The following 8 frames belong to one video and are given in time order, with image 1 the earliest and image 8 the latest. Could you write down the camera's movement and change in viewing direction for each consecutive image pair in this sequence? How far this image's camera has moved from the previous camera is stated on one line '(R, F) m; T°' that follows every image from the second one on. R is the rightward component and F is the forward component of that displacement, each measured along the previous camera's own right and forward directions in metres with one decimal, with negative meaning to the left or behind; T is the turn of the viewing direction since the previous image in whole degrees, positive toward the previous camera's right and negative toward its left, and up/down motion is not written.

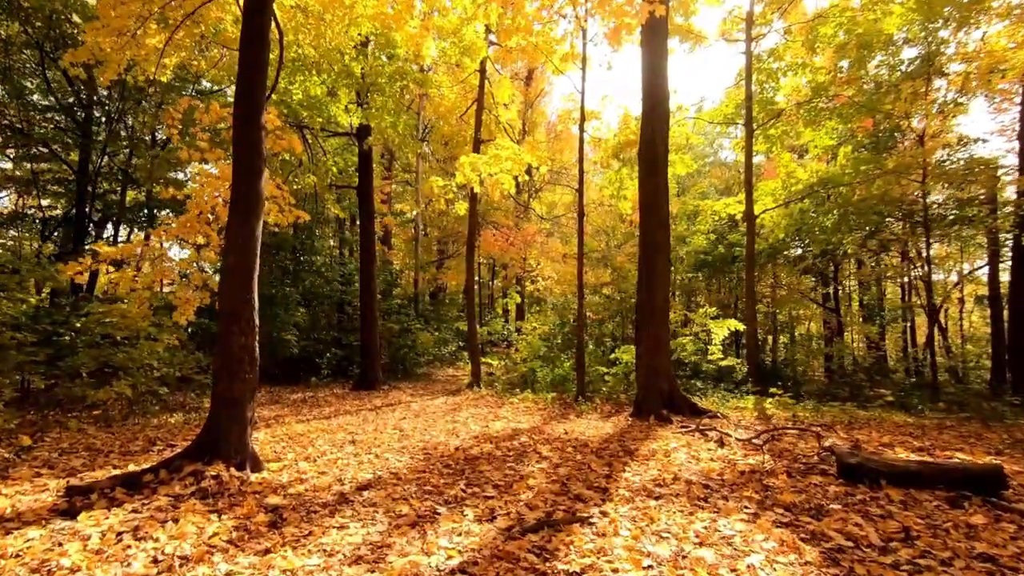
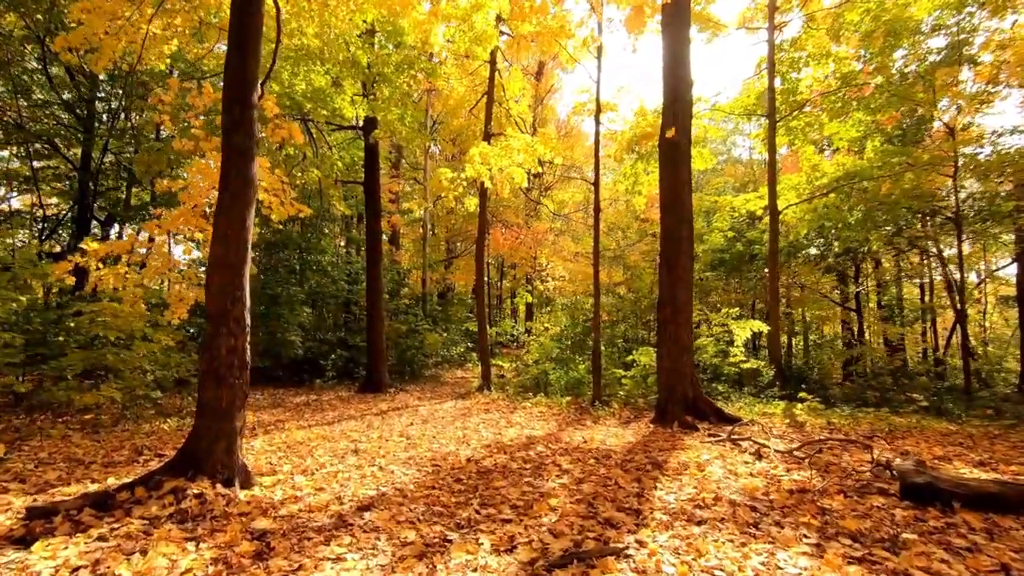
(-0.1, +0.5) m; -1°
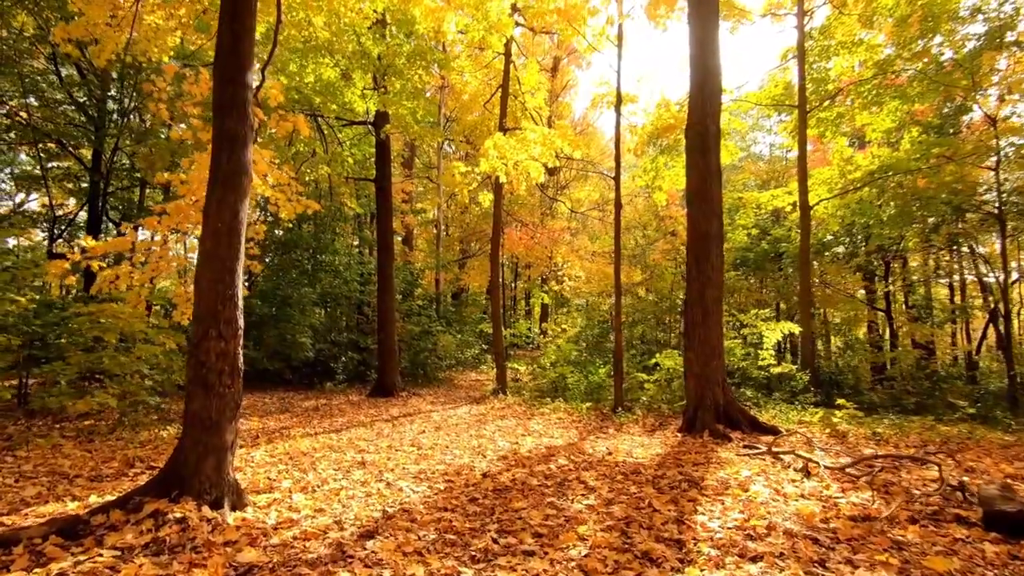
(-0.1, +0.5) m; -2°
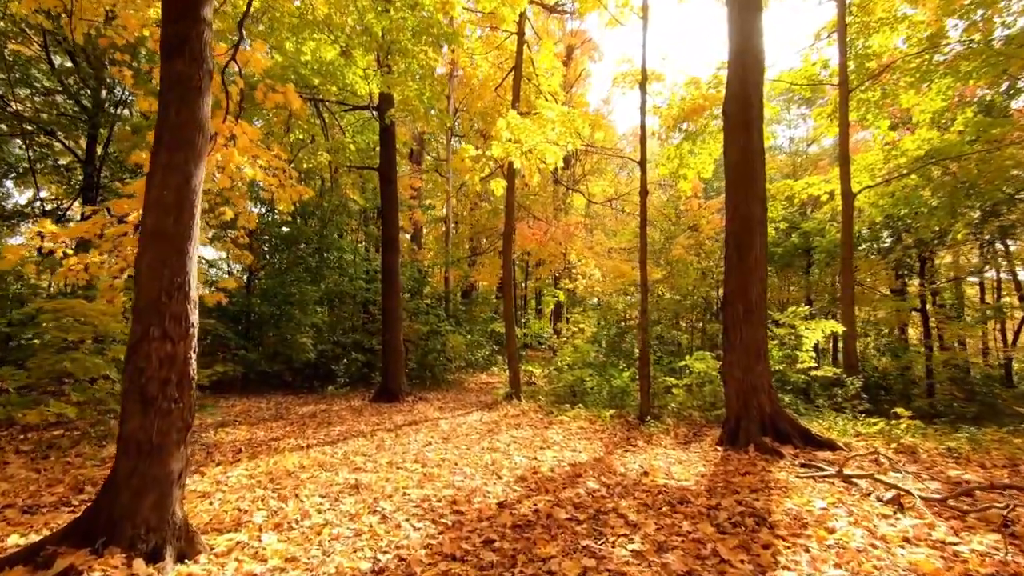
(-0.1, +0.8) m; -1°
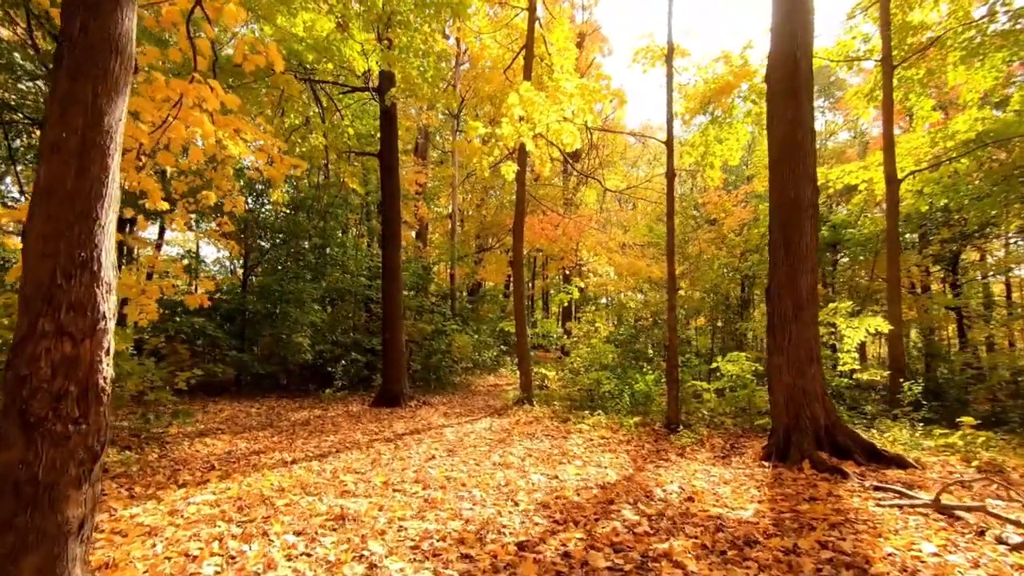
(-0.1, +0.8) m; -1°
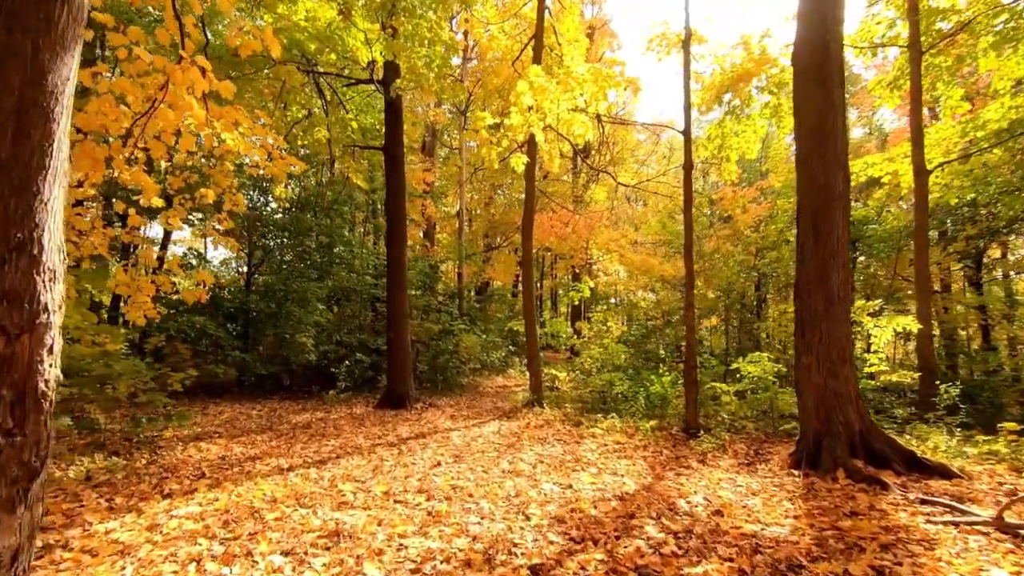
(0.0, +0.4) m; -1°
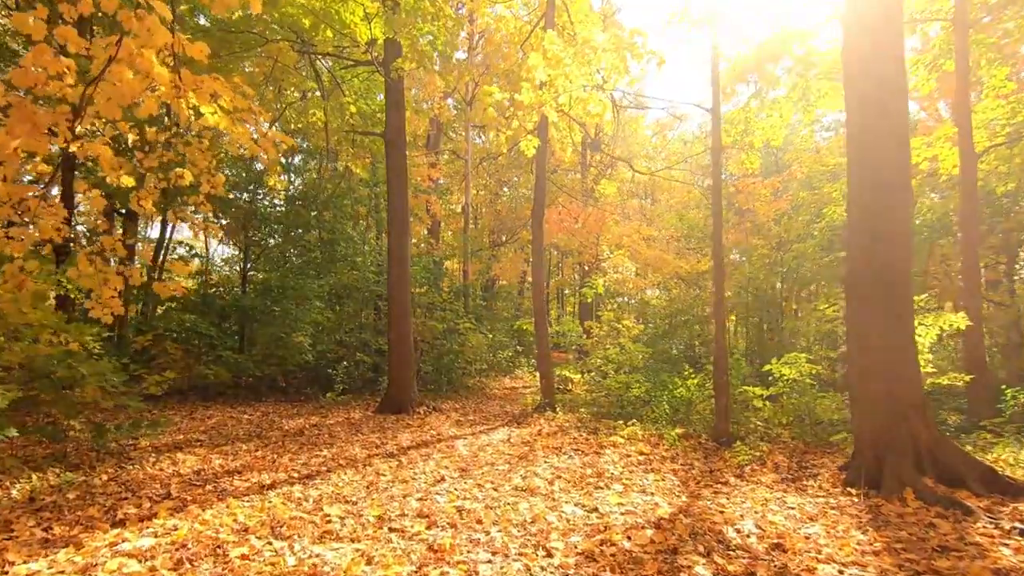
(-0.1, +0.7) m; -1°
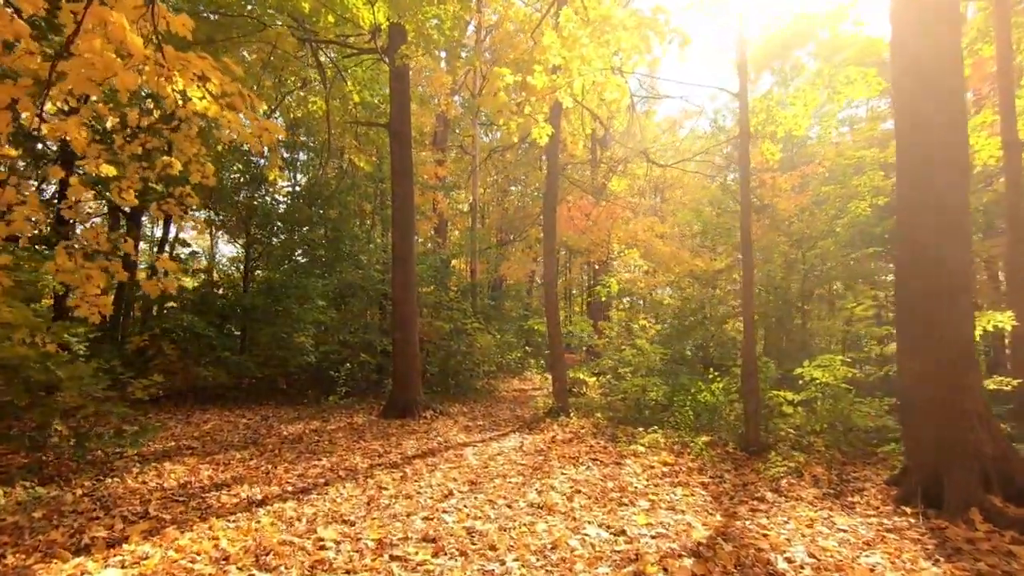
(-0.1, +0.4) m; -1°
